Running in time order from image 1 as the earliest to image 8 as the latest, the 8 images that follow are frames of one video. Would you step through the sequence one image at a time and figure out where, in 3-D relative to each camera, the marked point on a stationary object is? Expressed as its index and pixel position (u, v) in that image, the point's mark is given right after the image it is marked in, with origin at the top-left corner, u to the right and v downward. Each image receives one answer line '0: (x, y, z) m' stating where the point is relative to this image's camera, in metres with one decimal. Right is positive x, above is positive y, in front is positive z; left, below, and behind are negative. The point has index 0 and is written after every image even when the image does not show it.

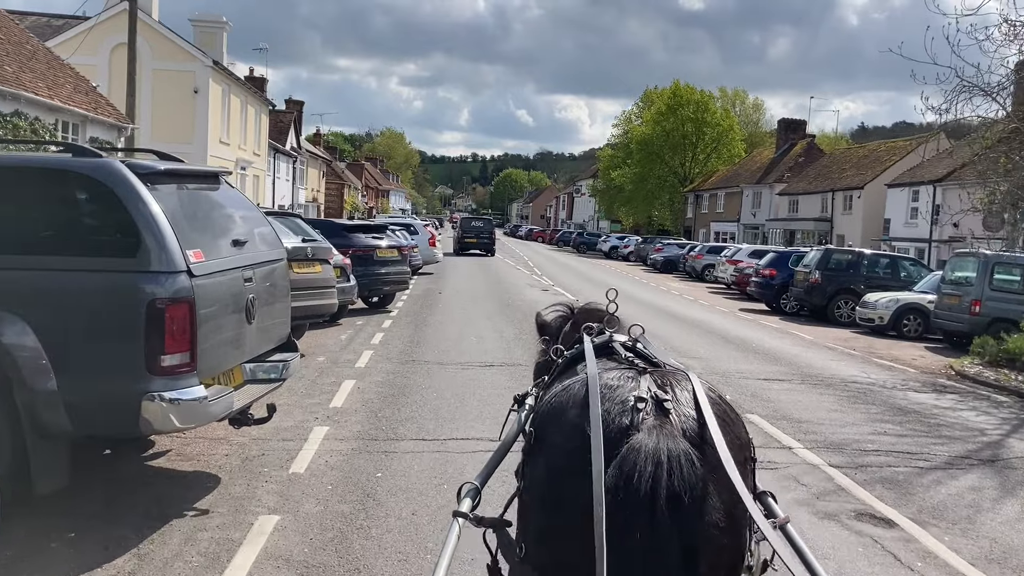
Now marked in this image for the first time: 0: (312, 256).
0: (-2.5, +0.4, +10.7) m
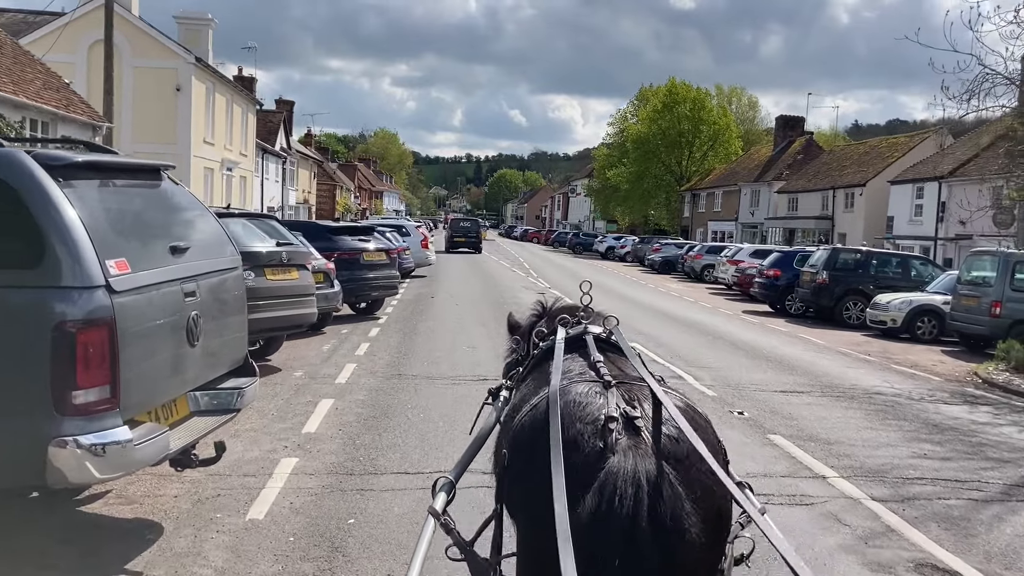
0: (-2.6, +0.3, +9.8) m
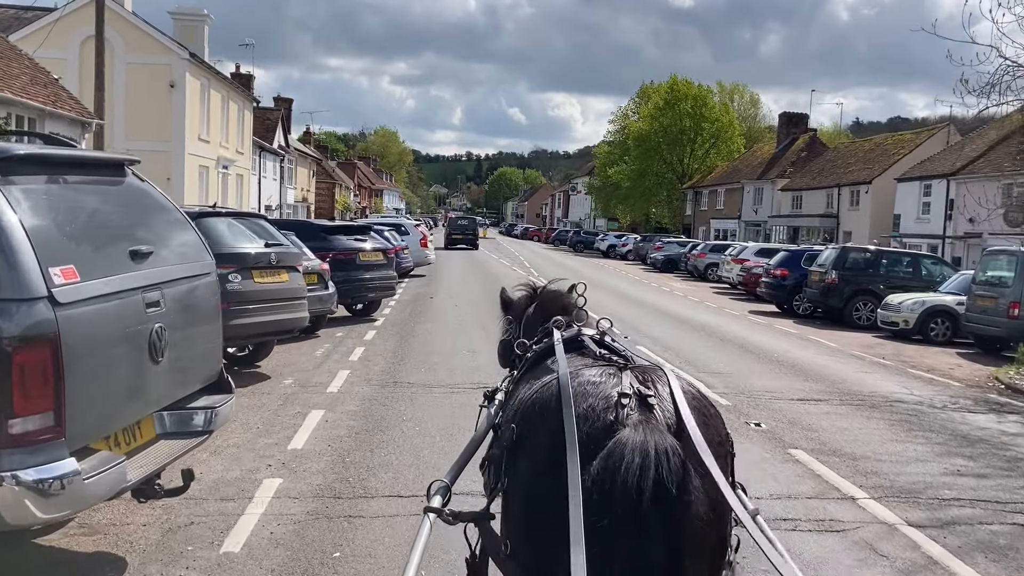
0: (-2.6, +0.3, +9.3) m
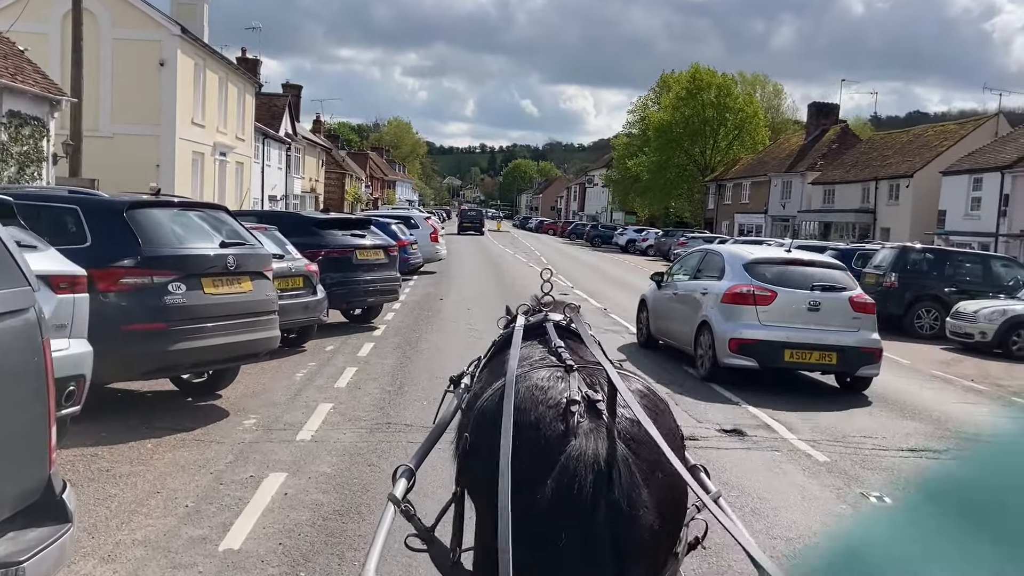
0: (-2.3, +0.2, +7.2) m
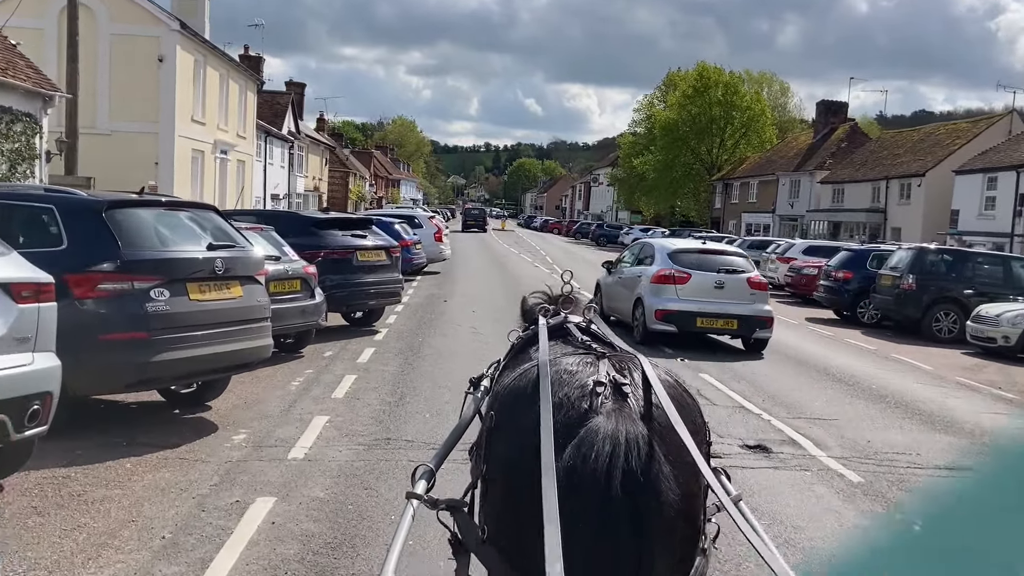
0: (-2.2, +0.1, +6.7) m
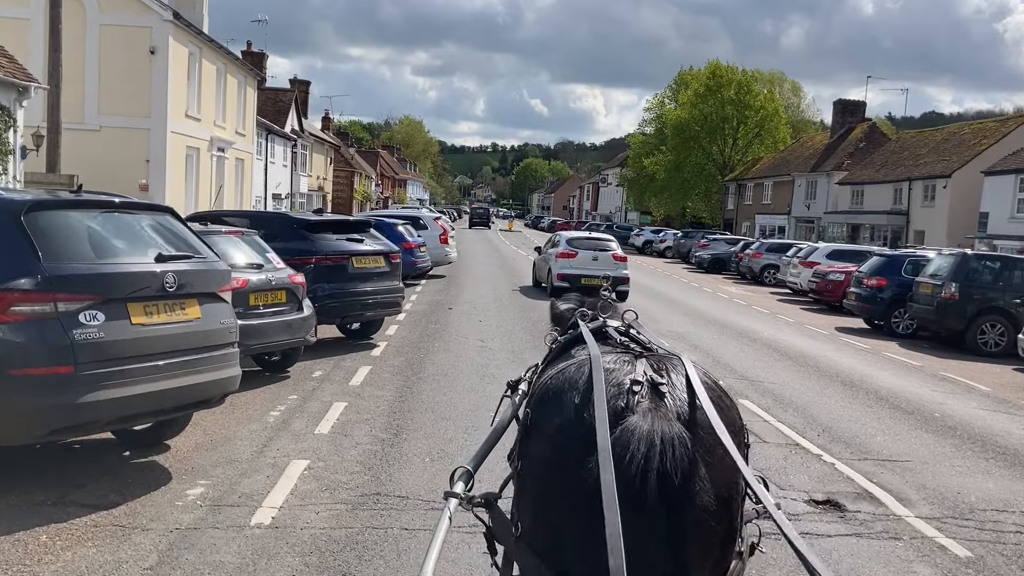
0: (-2.1, 0.0, +5.5) m
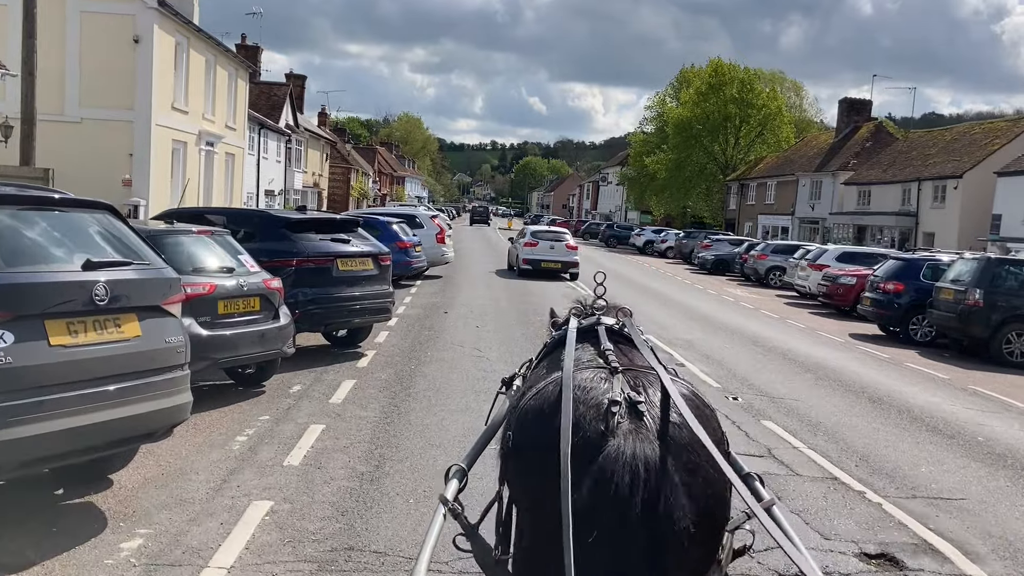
0: (-2.1, -0.1, +4.6) m
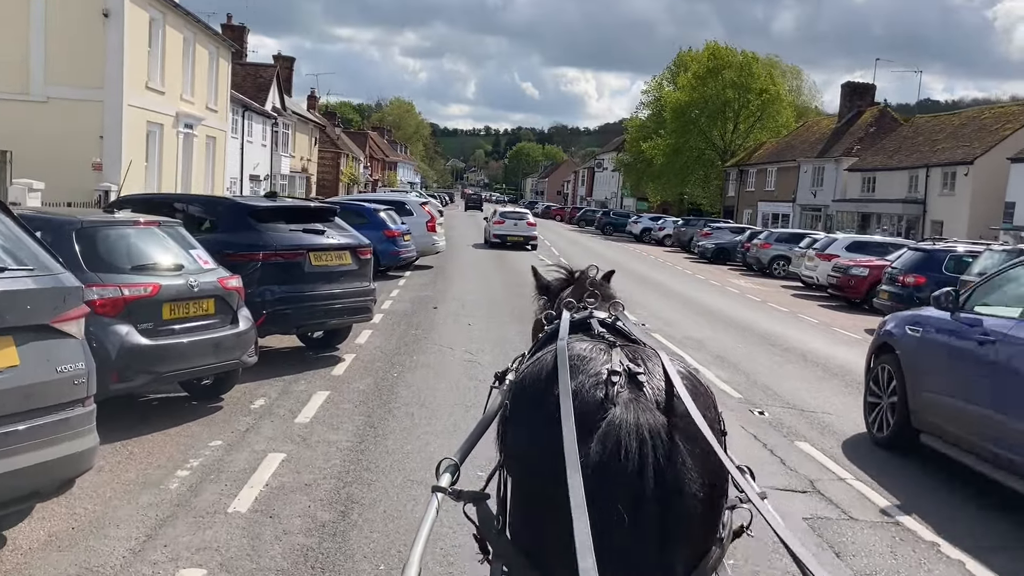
0: (-2.1, -0.1, +3.4) m
